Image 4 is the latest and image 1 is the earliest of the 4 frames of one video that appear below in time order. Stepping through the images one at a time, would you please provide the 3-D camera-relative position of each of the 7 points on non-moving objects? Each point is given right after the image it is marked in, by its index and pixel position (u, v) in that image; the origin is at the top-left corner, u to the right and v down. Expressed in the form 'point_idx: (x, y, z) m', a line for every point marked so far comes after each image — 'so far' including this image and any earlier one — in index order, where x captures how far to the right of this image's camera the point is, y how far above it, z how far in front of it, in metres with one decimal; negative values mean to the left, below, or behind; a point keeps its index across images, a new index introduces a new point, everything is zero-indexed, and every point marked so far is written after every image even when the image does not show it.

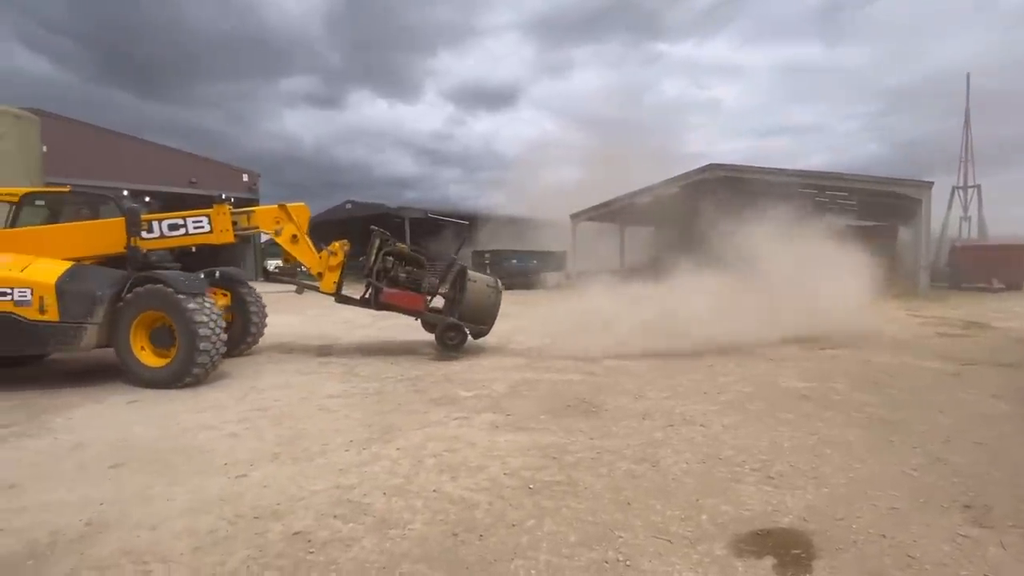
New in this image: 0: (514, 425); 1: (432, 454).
0: (0.0, -0.8, +3.9) m
1: (-0.4, -0.9, +3.4) m
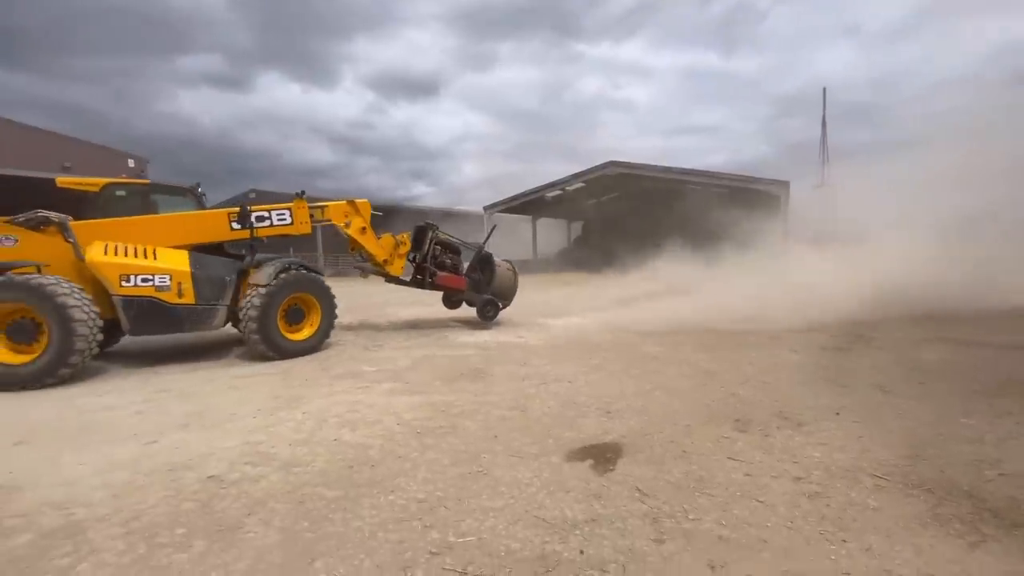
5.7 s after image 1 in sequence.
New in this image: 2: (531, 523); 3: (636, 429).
0: (-0.7, -0.7, +4.6) m
1: (-1.1, -0.8, +4.0) m
2: (+0.1, -0.9, +2.4) m
3: (+0.7, -0.8, +3.4) m
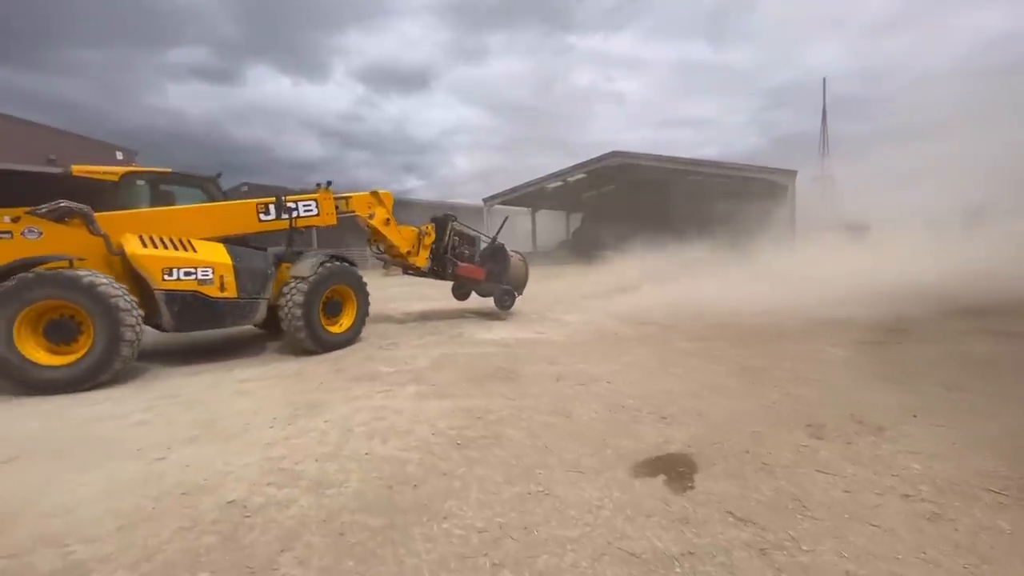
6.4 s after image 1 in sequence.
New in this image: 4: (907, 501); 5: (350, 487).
0: (-0.5, -0.7, +4.3) m
1: (-0.9, -0.8, +3.6) m
2: (+0.3, -0.8, +2.0) m
3: (+0.9, -0.7, +3.1) m
4: (+1.4, -0.8, +2.3) m
5: (-0.7, -0.9, +2.8) m
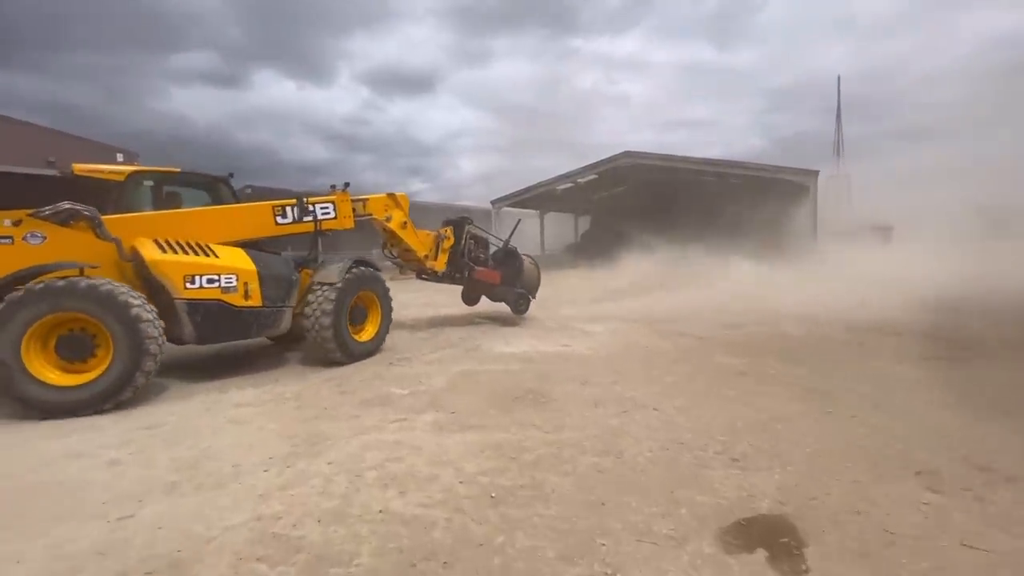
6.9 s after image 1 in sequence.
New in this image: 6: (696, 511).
0: (-0.3, -0.8, +3.7) m
1: (-0.7, -0.8, +3.1) m
2: (+0.5, -0.9, +1.4) m
3: (+1.1, -0.8, +2.5) m
4: (+1.6, -0.8, +1.7) m
5: (-0.5, -0.9, +2.2) m
6: (+0.7, -0.8, +2.4) m
